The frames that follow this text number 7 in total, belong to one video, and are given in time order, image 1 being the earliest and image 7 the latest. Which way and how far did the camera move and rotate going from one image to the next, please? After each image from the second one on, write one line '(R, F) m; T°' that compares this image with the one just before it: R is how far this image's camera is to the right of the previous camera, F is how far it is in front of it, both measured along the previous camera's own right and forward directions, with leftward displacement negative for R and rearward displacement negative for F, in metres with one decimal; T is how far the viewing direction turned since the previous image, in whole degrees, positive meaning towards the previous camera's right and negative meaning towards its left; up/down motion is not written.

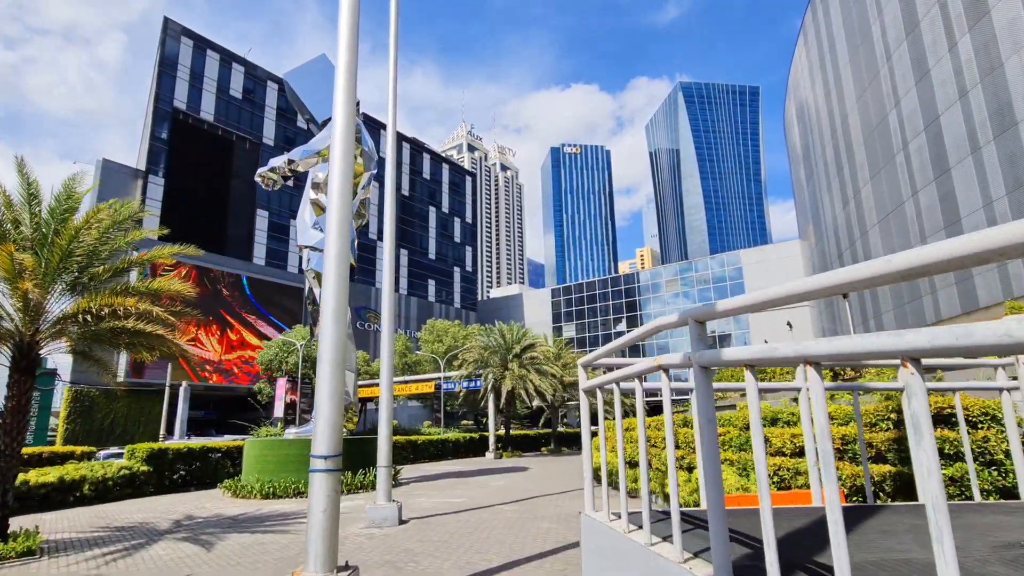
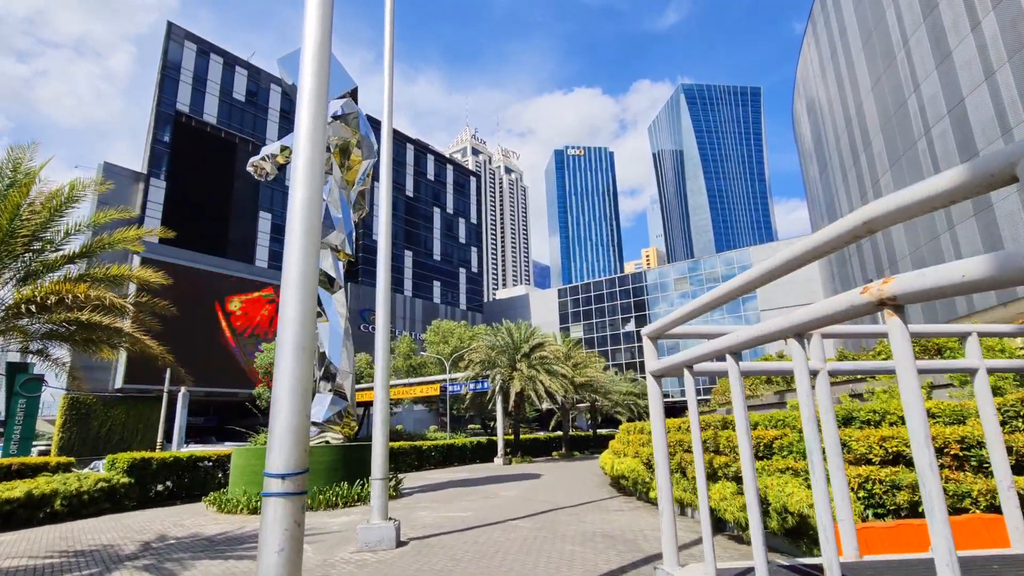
(-0.1, +1.2) m; -1°
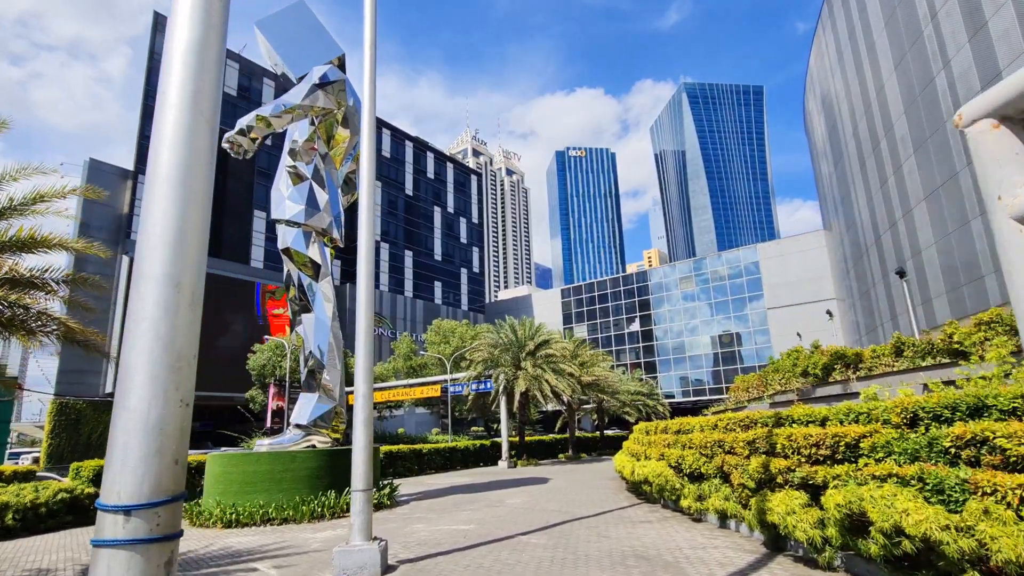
(-0.1, +1.3) m; 0°
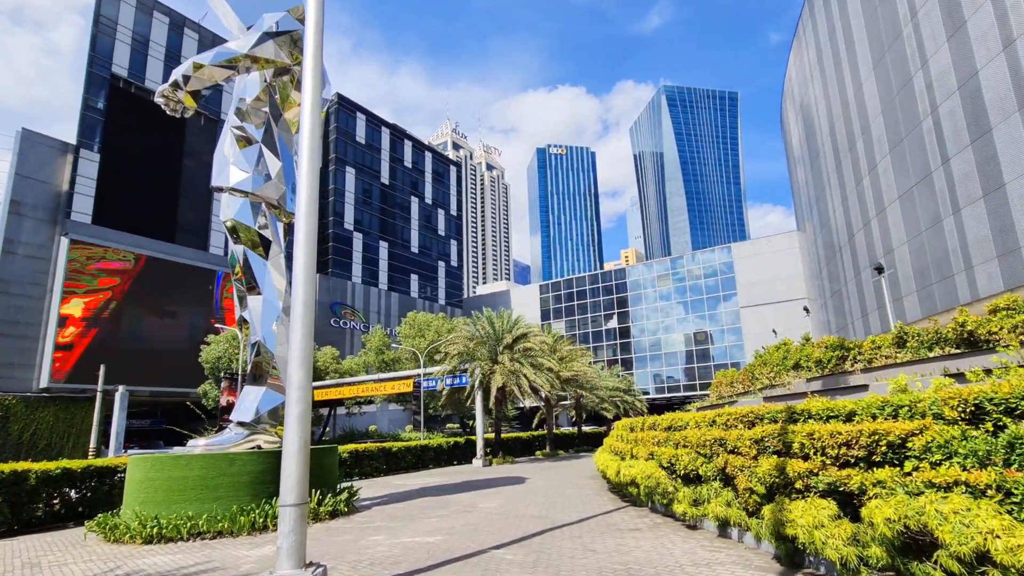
(+0.1, +1.1) m; +3°
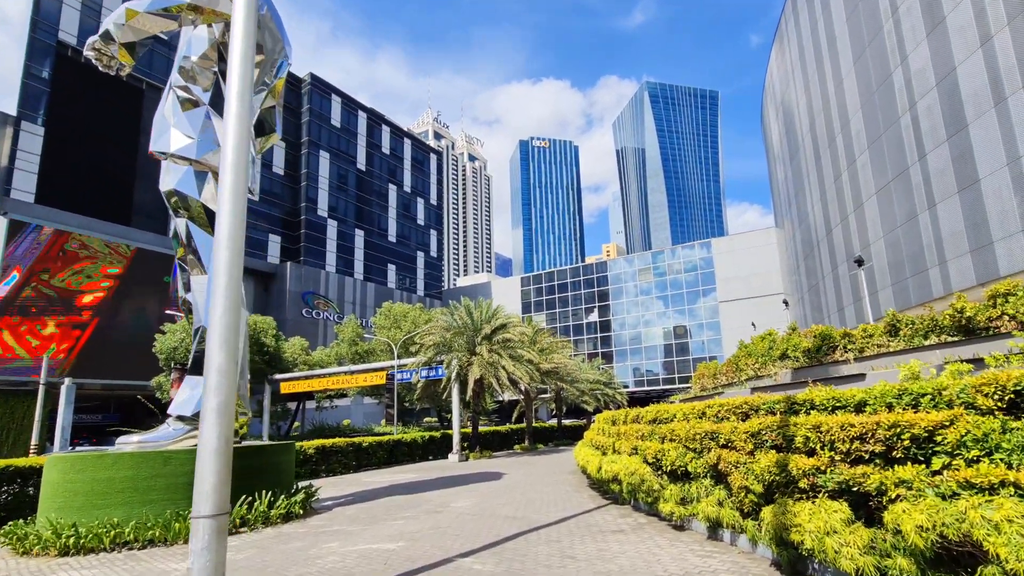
(+0.1, +0.7) m; +2°
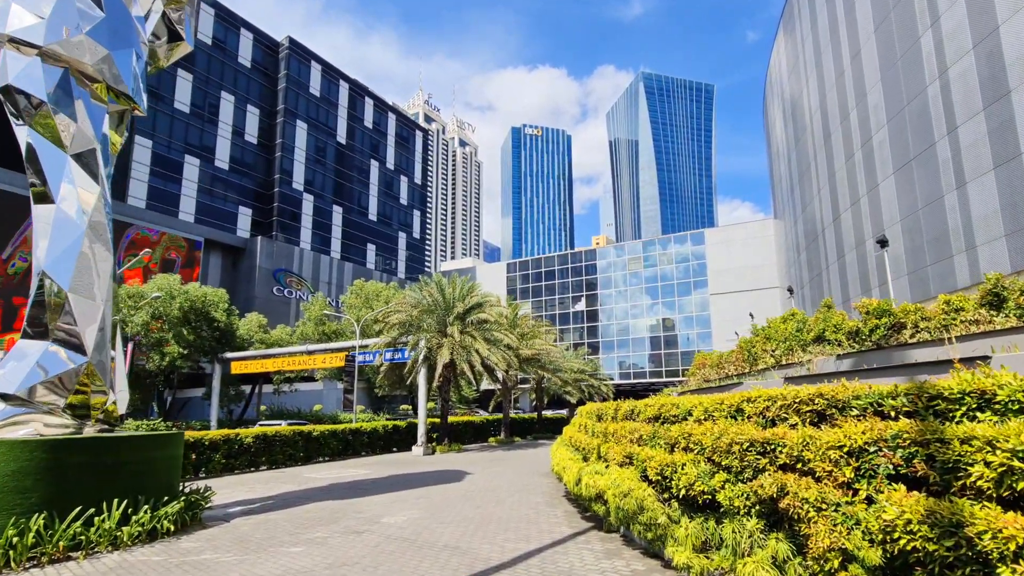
(+0.5, +2.5) m; +1°
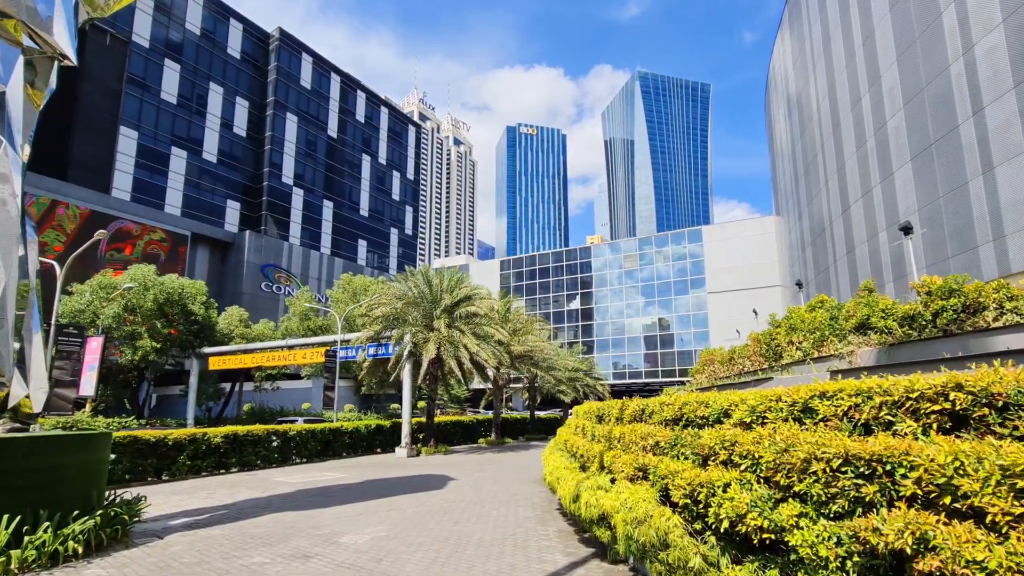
(+0.1, +1.3) m; +1°
